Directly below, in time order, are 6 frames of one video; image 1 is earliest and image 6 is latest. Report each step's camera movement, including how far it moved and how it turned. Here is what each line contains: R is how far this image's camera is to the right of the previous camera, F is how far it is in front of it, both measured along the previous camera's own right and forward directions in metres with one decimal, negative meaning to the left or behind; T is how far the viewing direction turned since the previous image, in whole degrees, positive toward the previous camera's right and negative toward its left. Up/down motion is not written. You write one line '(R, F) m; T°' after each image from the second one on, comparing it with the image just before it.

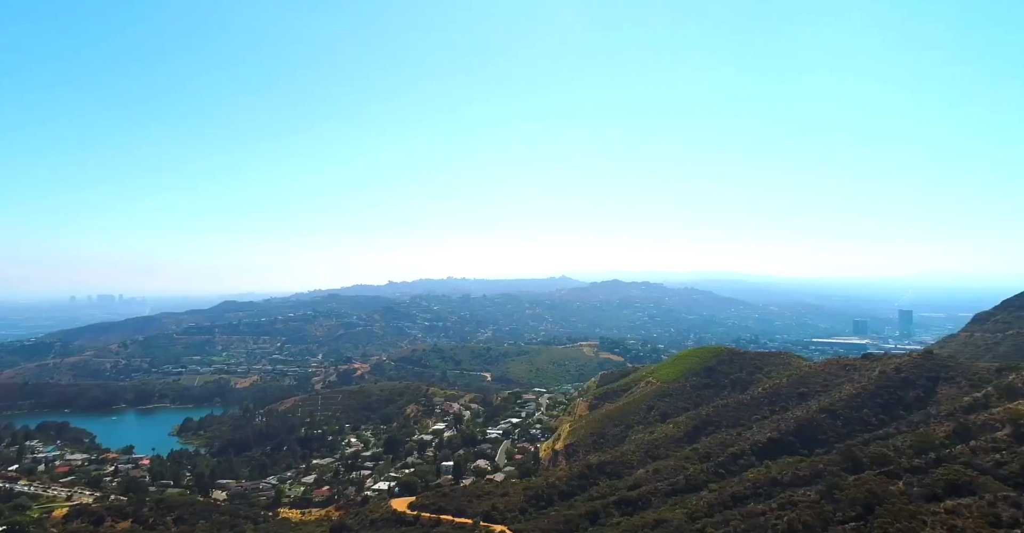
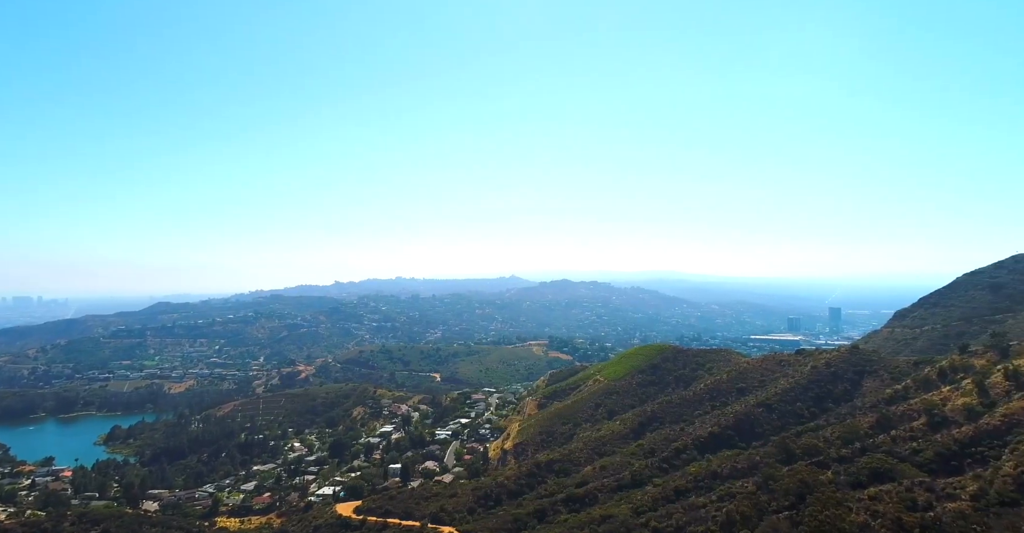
(+0.6, -0.5) m; +5°
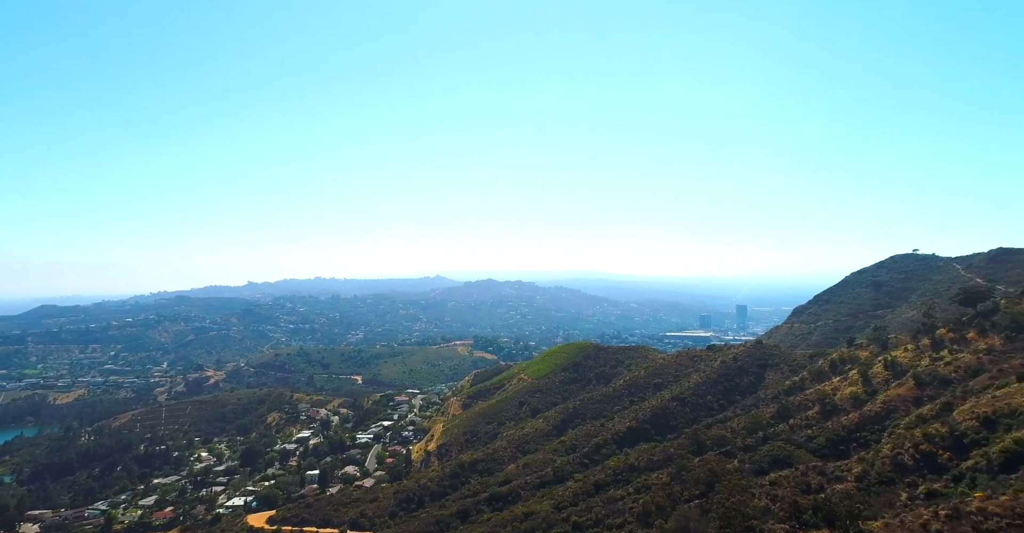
(+0.8, -0.3) m; +7°
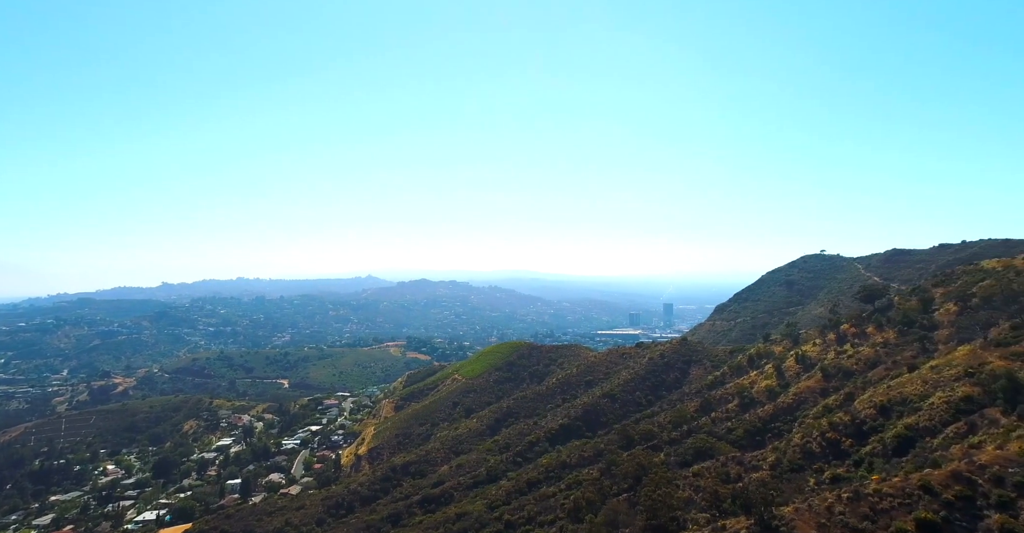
(+0.8, +0.2) m; +6°
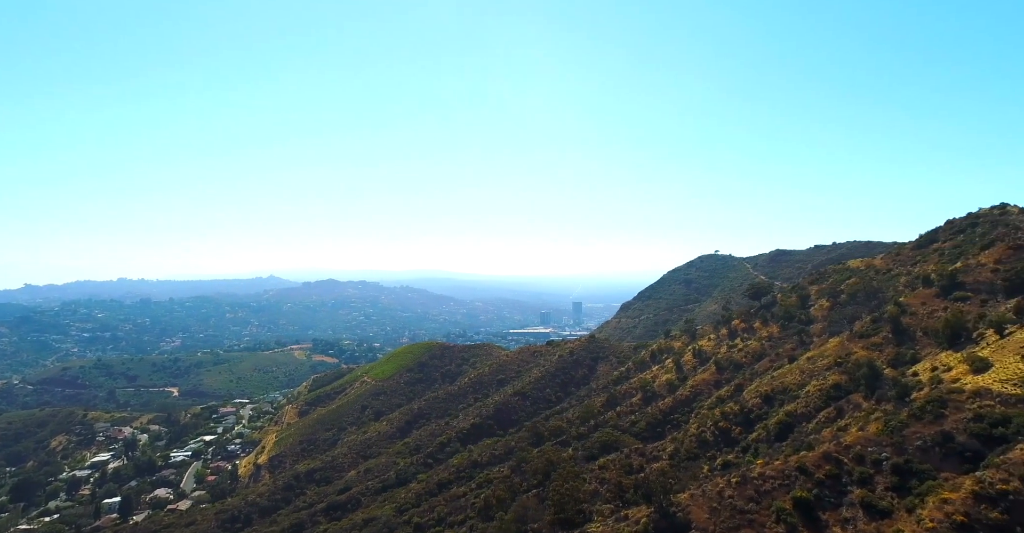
(+0.5, +0.1) m; +8°
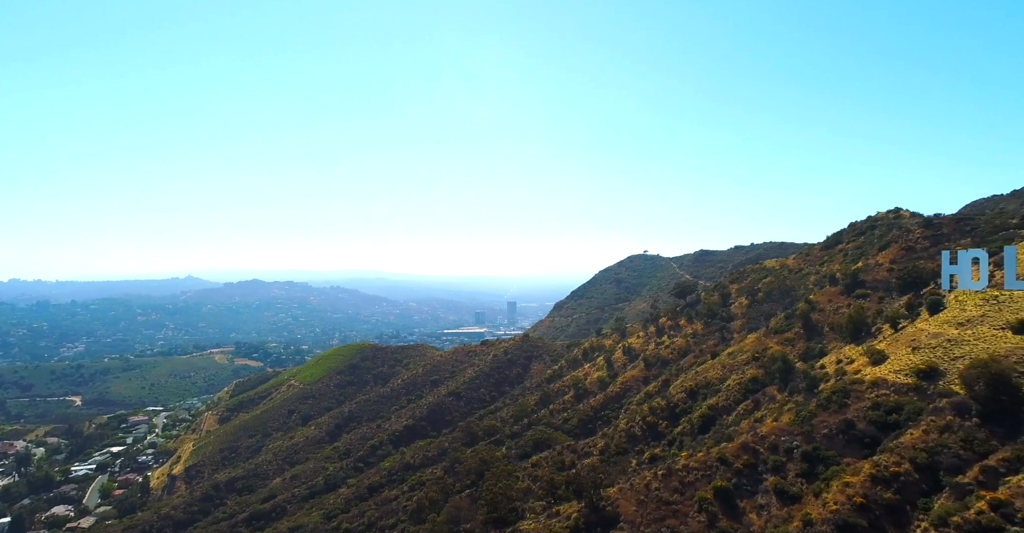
(+0.2, -0.1) m; +6°
